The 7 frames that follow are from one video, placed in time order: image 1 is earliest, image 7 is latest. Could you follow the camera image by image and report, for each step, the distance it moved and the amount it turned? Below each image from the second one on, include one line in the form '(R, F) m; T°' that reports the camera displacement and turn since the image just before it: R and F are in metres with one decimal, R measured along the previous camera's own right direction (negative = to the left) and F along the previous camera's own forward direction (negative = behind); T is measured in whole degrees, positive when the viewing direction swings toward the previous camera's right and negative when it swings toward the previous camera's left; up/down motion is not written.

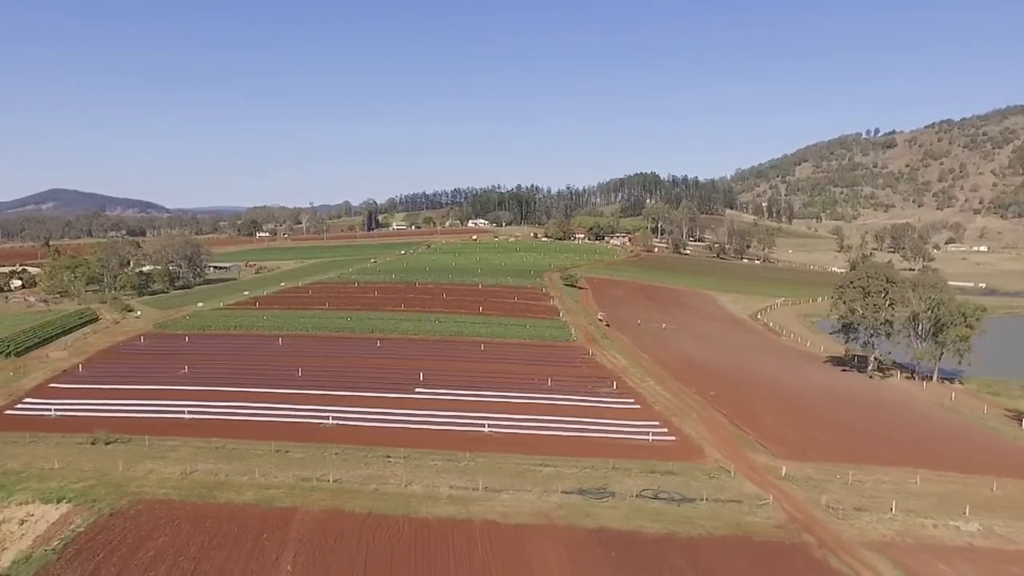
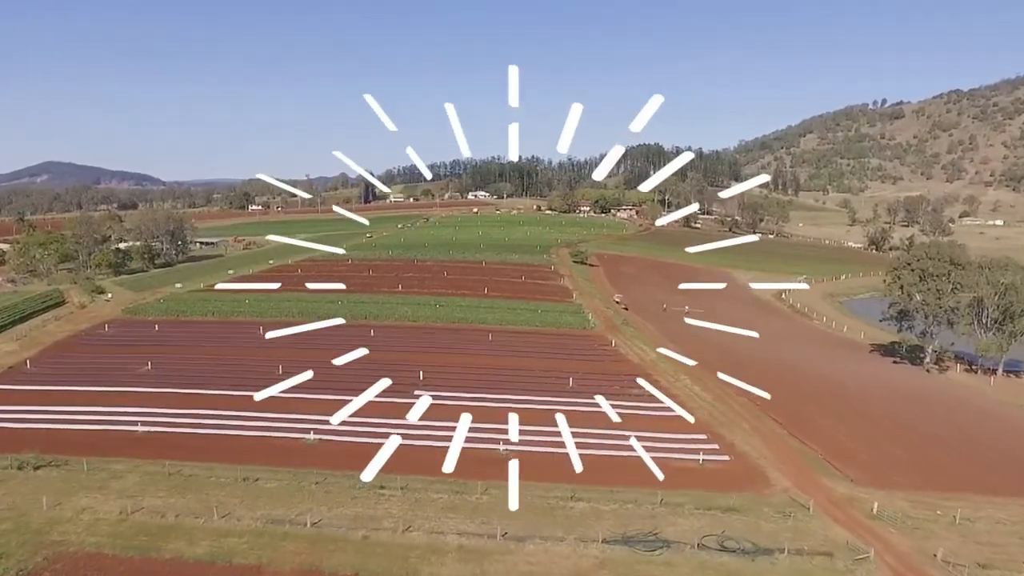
(-0.7, +4.9) m; 0°
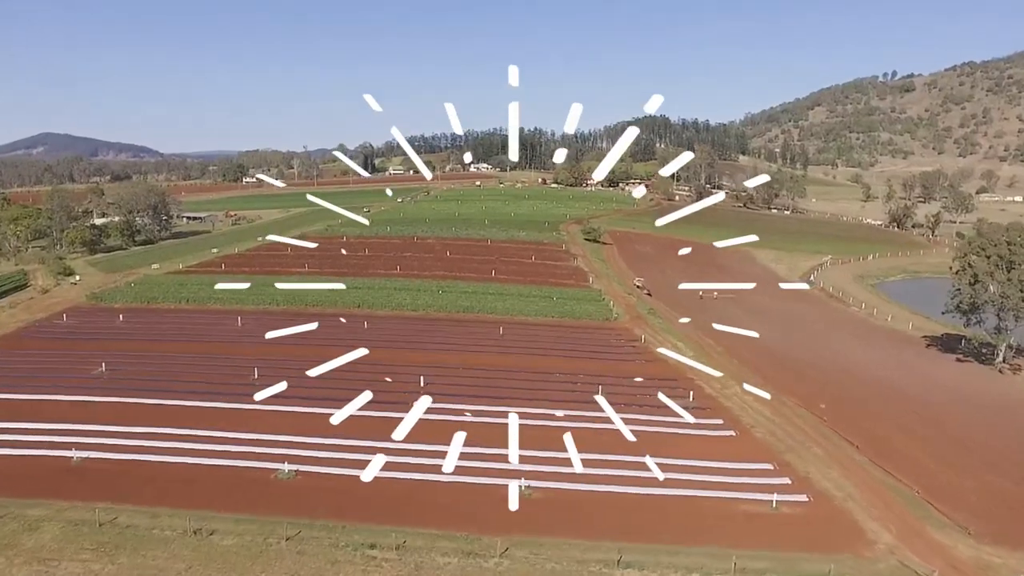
(-0.7, +4.7) m; 0°
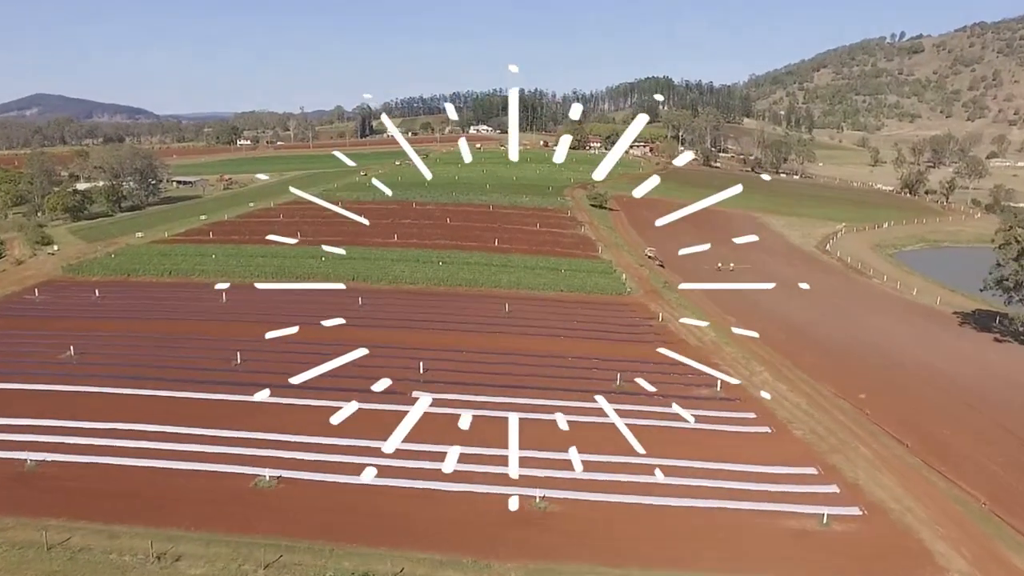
(-0.4, +2.5) m; 0°
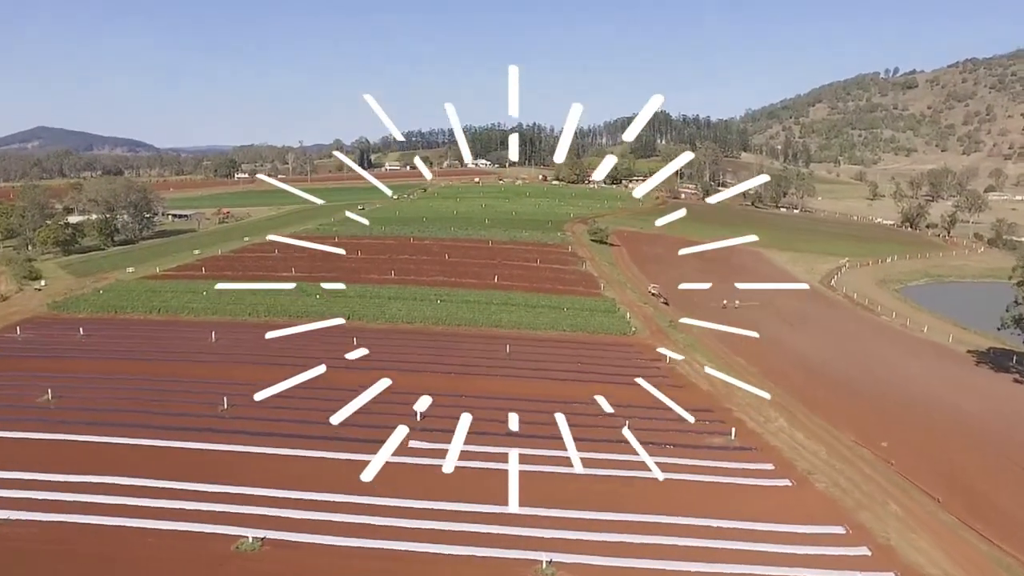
(-0.1, +1.1) m; 0°
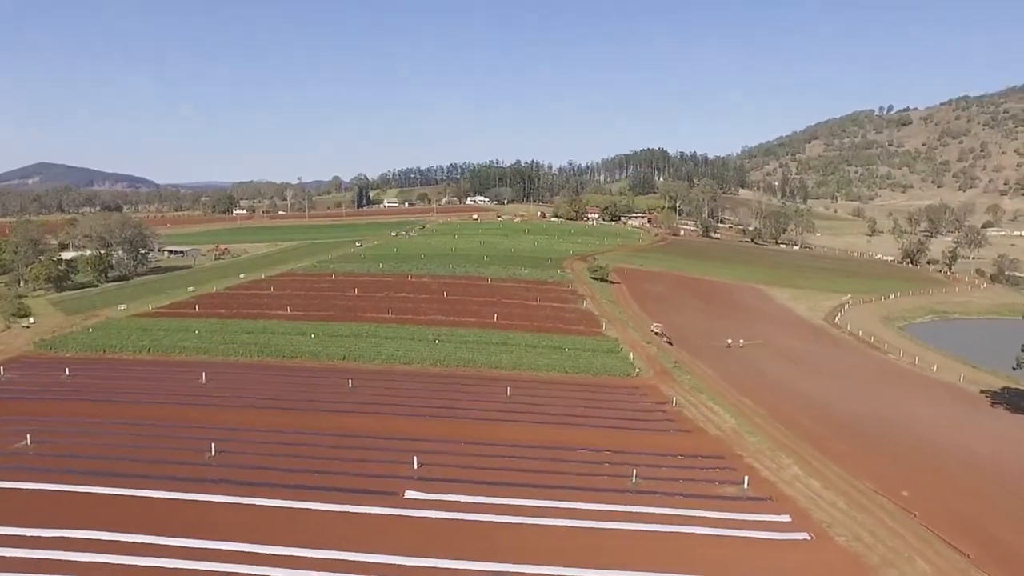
(0.0, +0.8) m; 0°
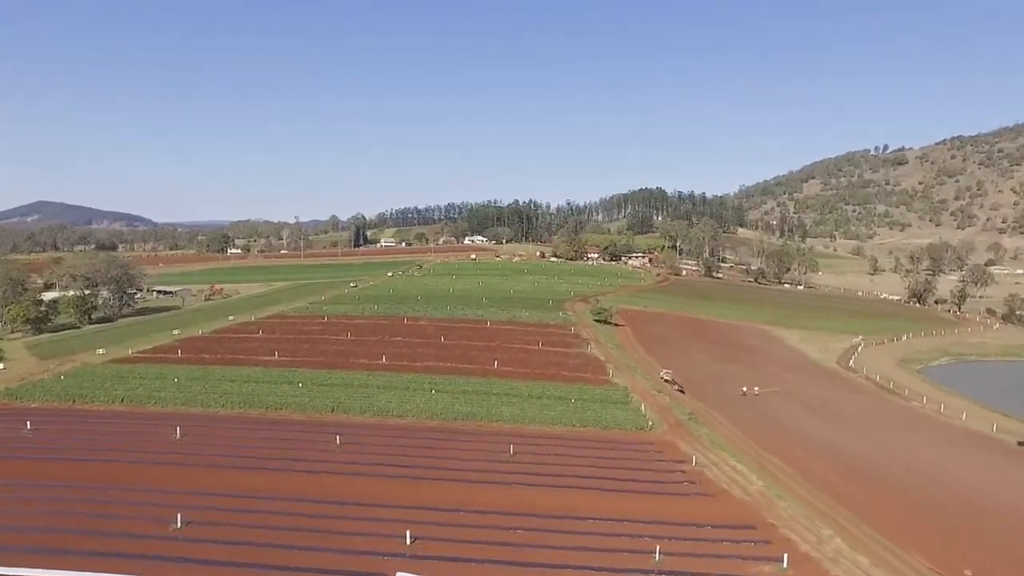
(-0.2, +2.2) m; 0°
